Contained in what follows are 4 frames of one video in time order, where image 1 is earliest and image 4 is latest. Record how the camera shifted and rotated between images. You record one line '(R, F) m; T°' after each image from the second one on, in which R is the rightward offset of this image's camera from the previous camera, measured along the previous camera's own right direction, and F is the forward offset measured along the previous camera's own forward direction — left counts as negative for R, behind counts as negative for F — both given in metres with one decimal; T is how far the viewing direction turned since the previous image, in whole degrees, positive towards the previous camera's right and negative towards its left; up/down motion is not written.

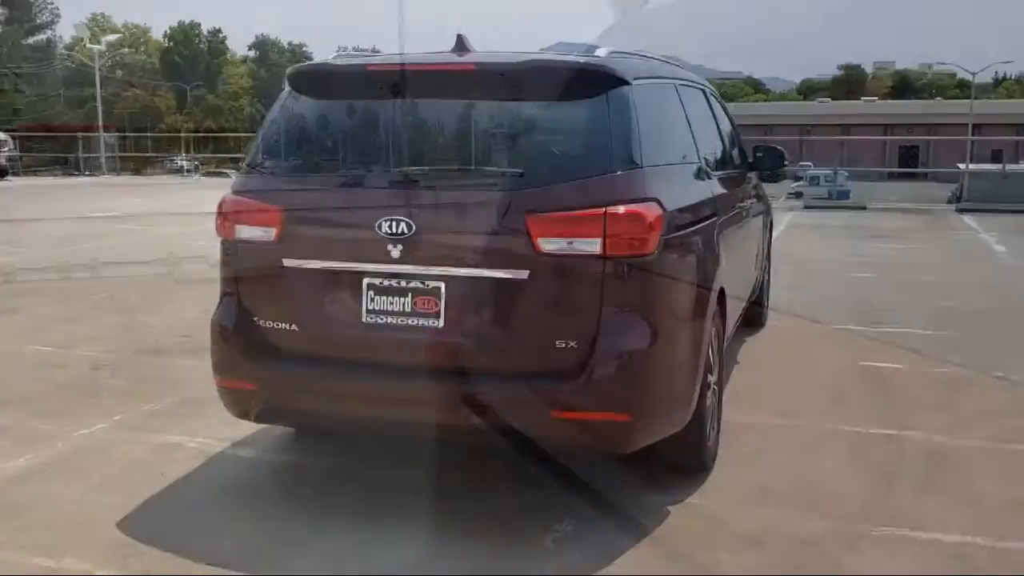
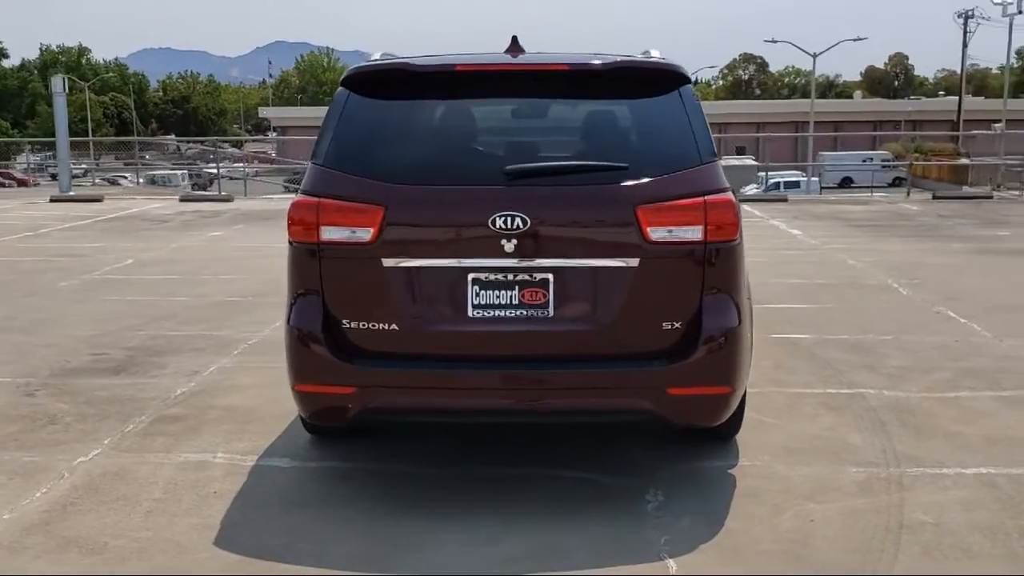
(-1.5, 0.0) m; +15°
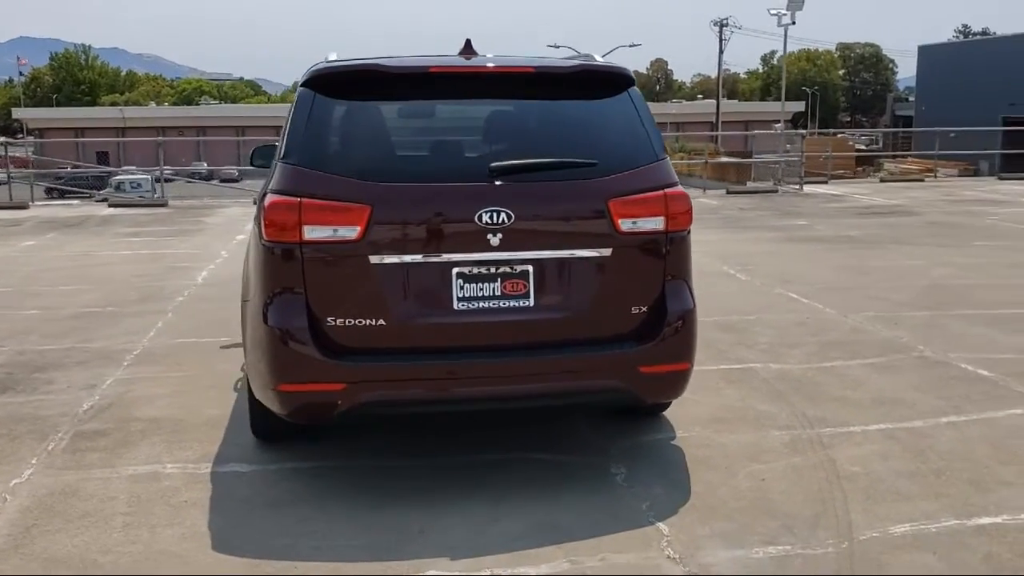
(-0.8, -0.1) m; +13°
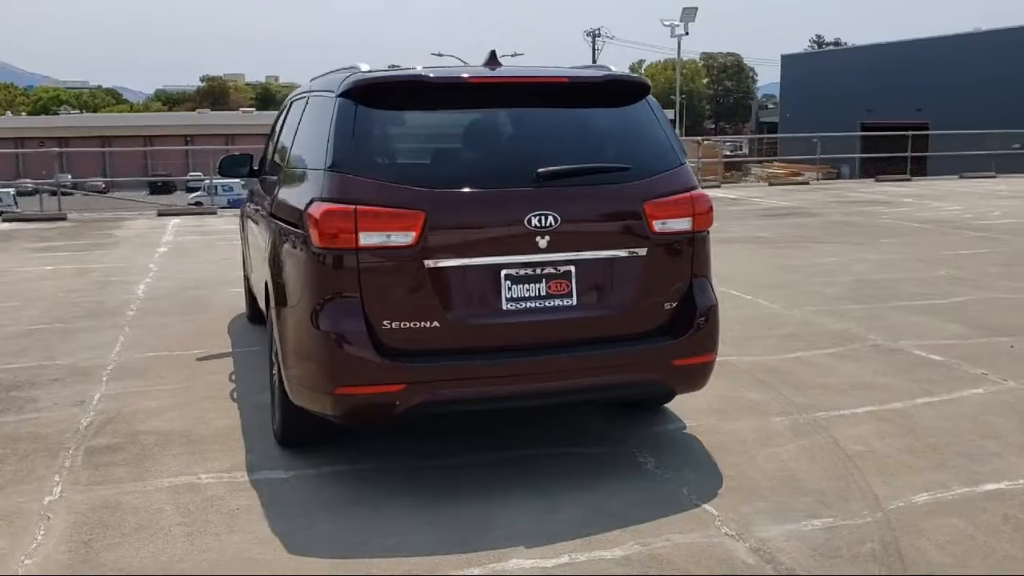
(-0.7, -0.1) m; +7°
